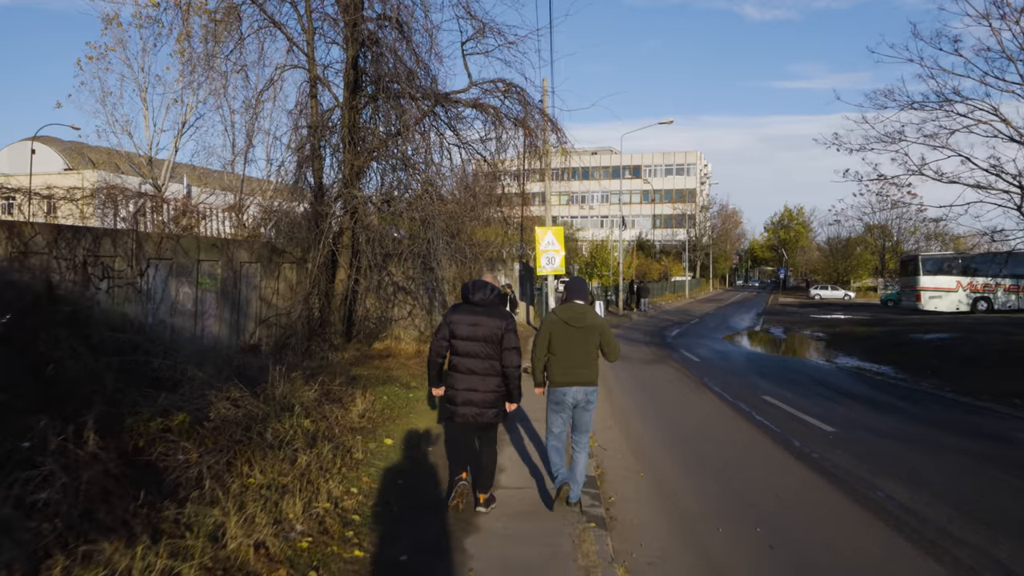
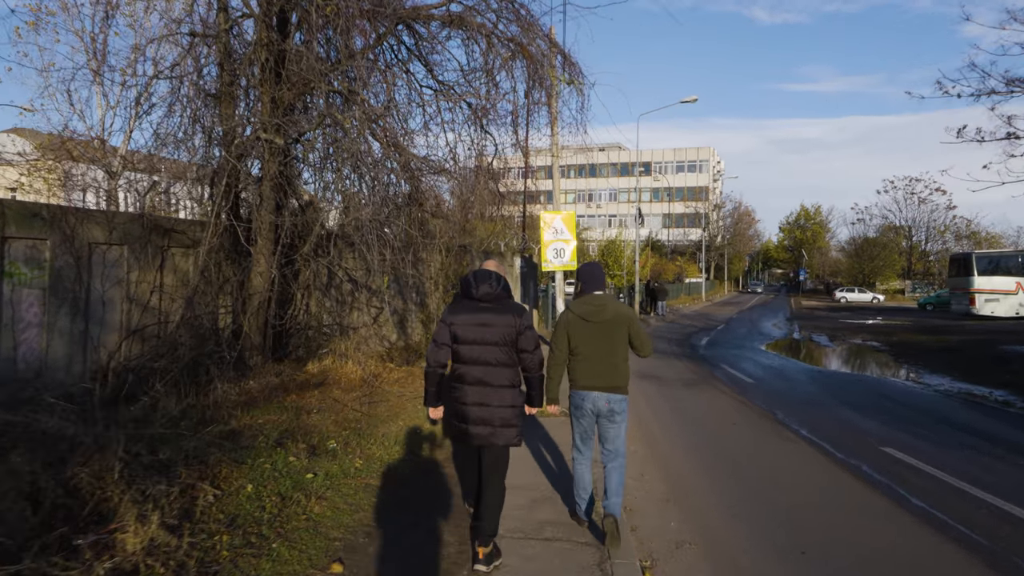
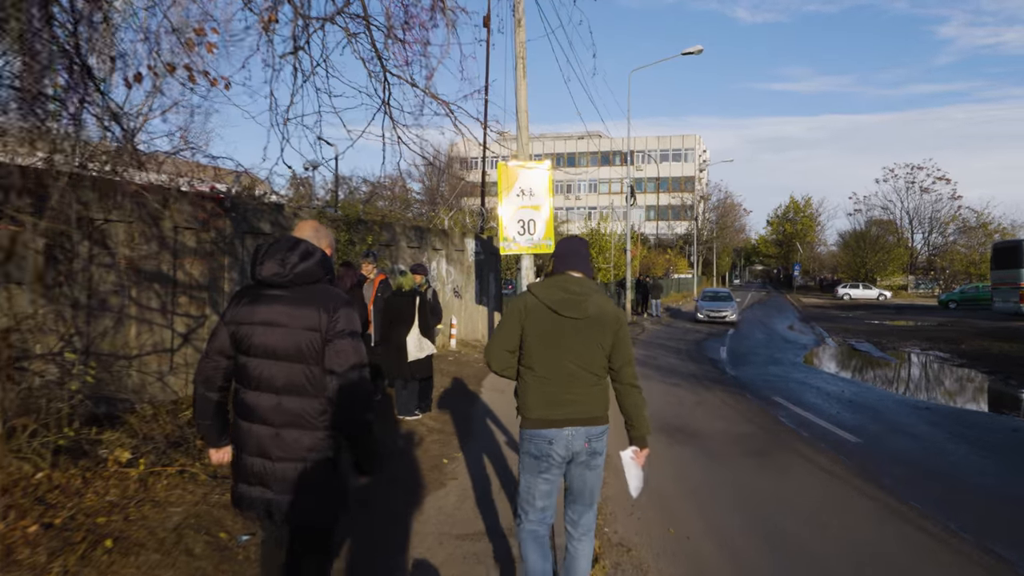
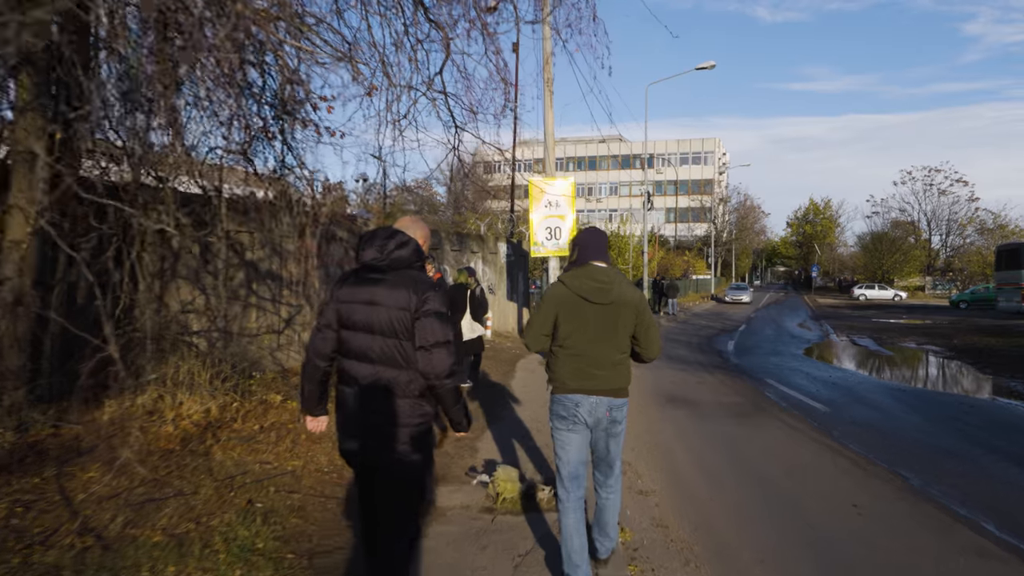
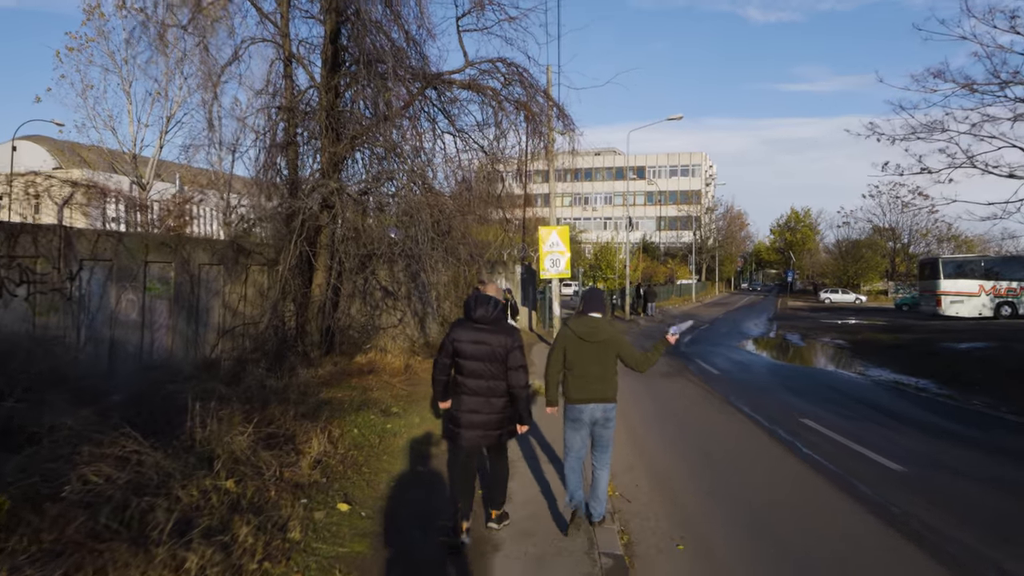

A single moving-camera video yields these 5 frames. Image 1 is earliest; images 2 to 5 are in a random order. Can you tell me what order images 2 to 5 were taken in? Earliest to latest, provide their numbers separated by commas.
5, 2, 4, 3
